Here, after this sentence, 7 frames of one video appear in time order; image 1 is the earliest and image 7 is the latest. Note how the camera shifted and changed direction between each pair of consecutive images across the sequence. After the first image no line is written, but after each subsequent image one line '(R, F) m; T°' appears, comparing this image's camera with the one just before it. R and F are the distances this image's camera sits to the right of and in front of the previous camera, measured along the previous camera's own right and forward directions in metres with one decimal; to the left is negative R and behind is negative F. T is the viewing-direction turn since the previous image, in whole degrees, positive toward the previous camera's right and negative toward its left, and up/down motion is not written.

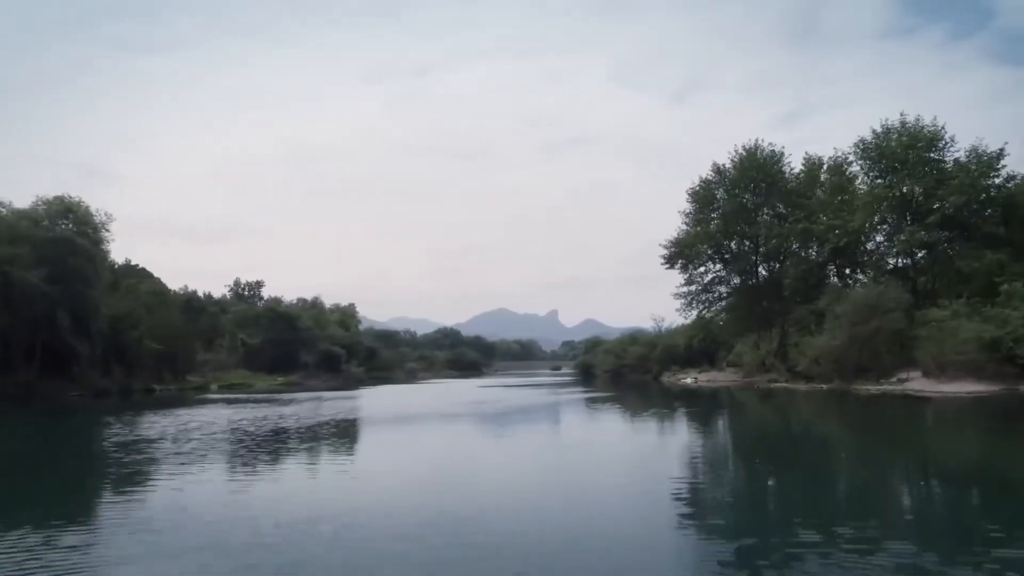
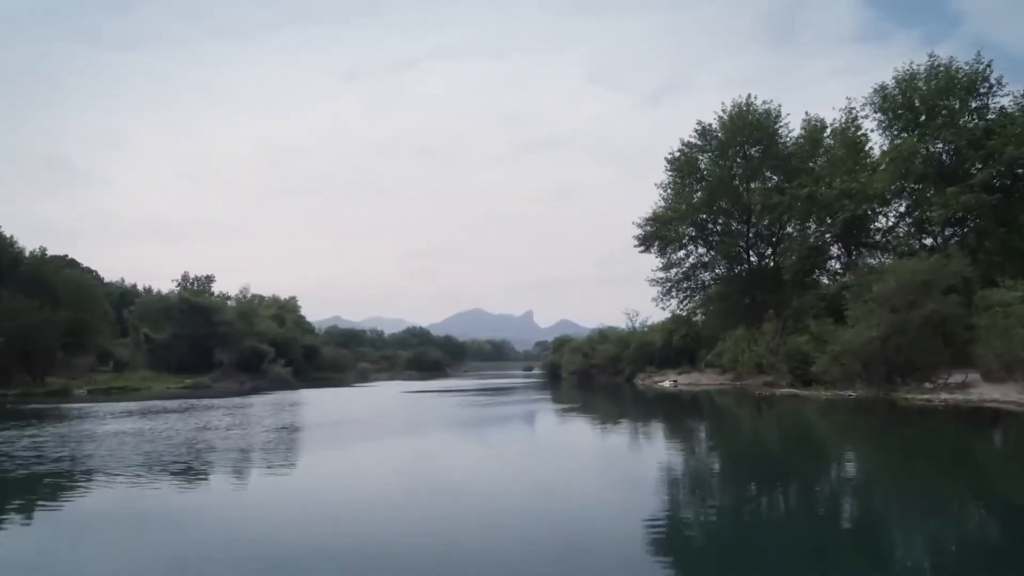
(+1.4, +6.8) m; +2°
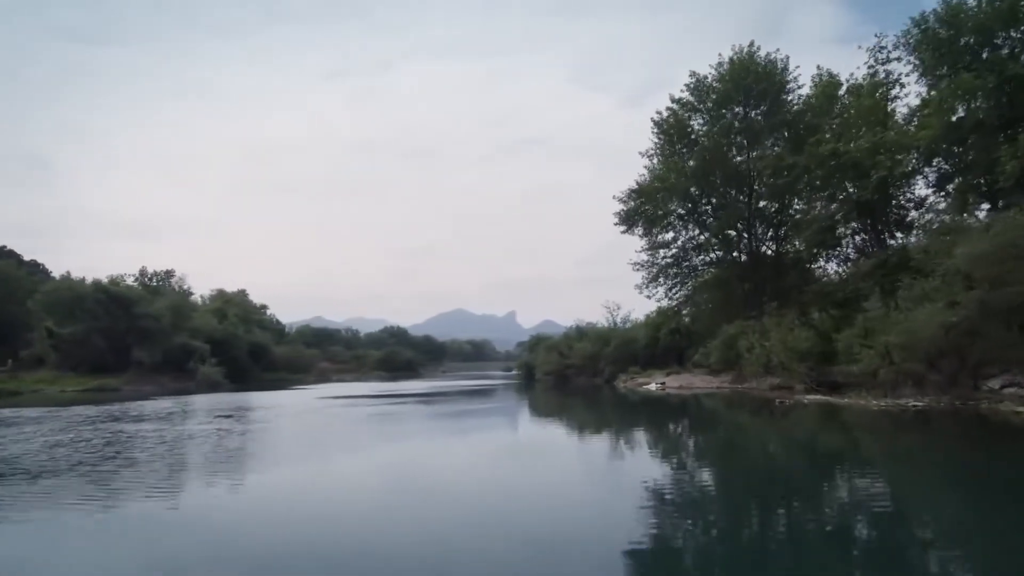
(+0.9, +5.4) m; +1°
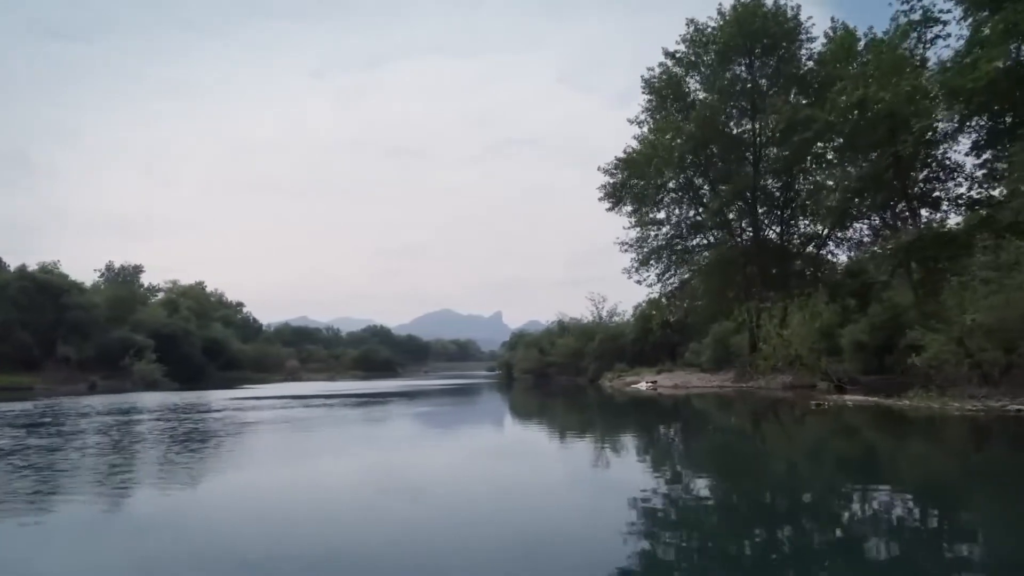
(+0.6, +3.9) m; +1°
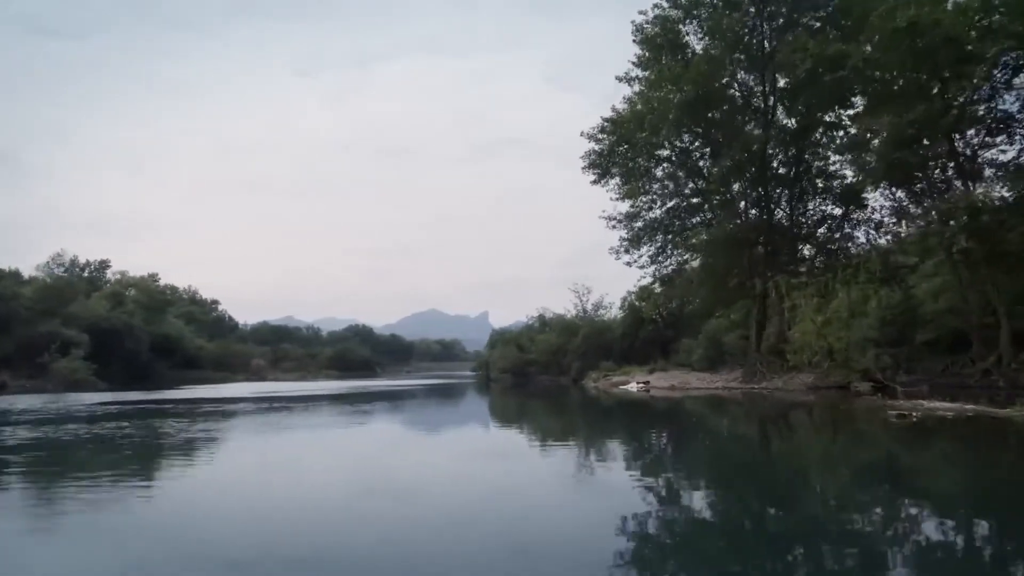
(+0.5, +3.8) m; +1°
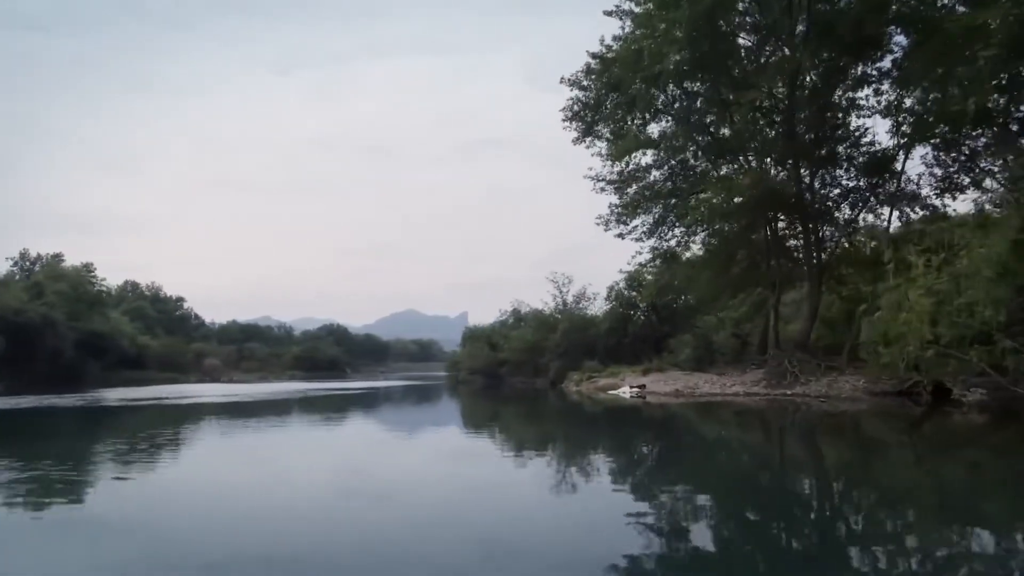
(+0.4, +4.3) m; +1°
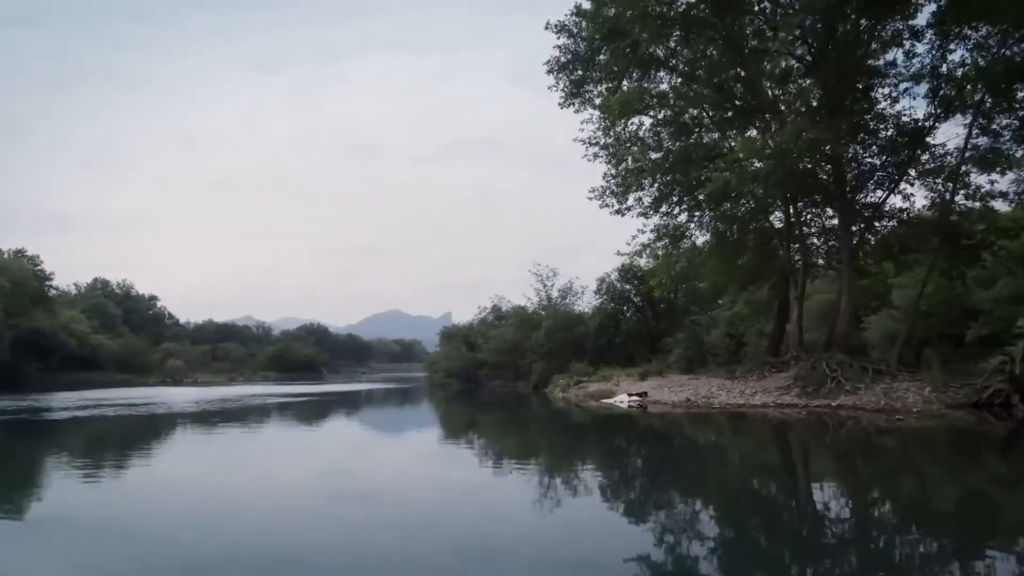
(+0.2, +3.0) m; +1°
